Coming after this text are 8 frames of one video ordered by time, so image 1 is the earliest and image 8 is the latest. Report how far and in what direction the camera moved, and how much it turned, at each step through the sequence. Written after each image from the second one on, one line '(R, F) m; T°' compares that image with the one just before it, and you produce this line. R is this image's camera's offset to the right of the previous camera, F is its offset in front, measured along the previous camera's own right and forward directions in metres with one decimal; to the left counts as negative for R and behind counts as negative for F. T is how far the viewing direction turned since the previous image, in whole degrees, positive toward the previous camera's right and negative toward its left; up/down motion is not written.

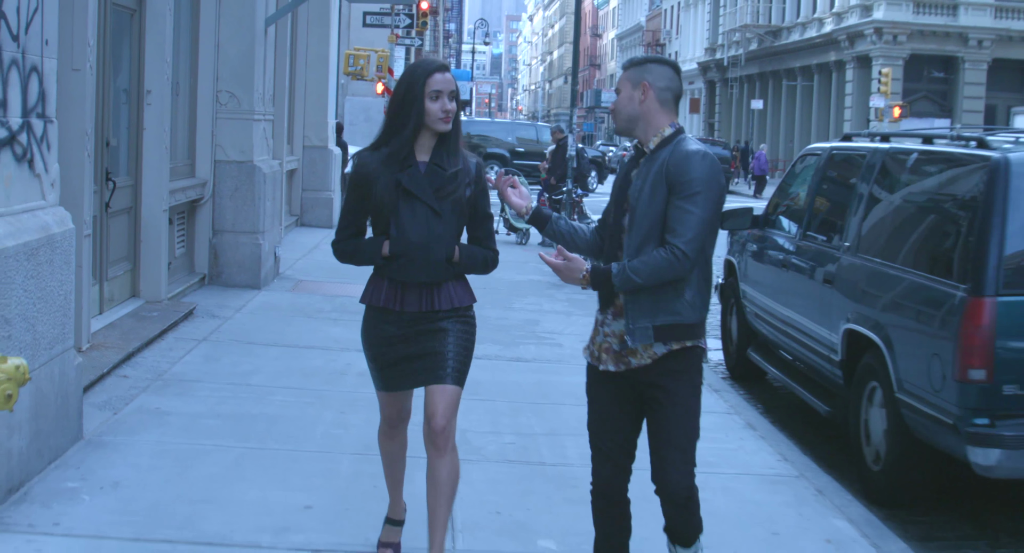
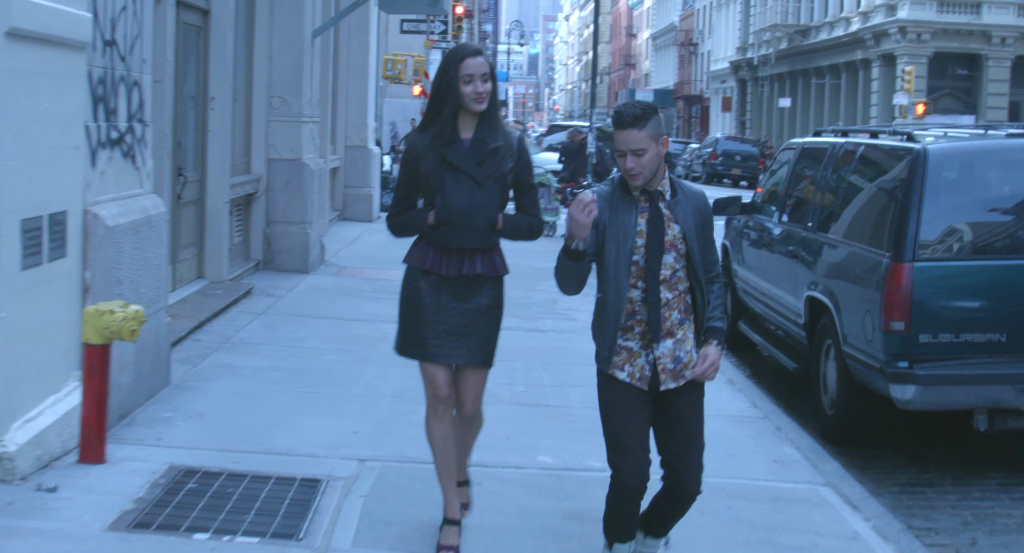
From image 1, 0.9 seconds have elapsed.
(+0.1, -1.1) m; -1°
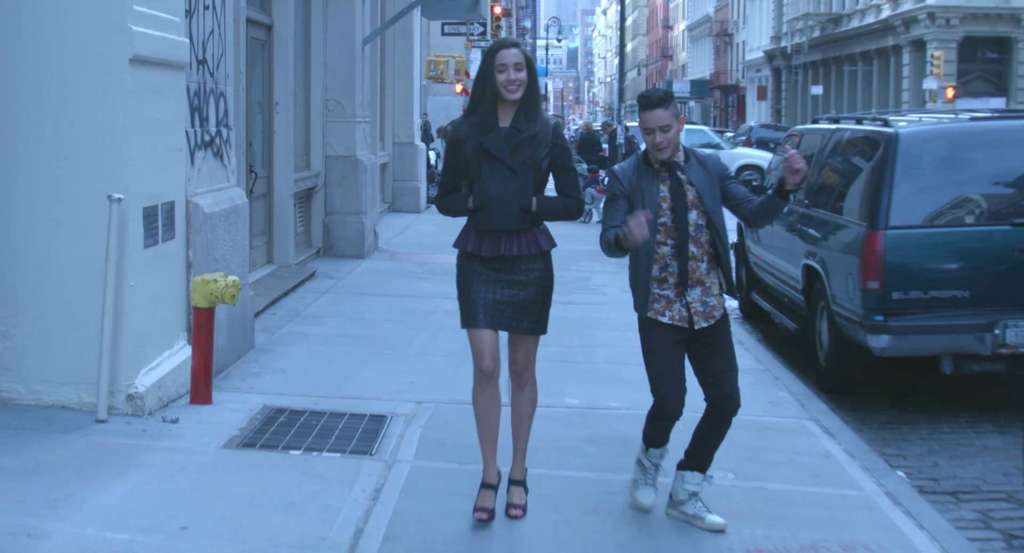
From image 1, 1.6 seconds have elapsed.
(+0.1, -1.1) m; -2°
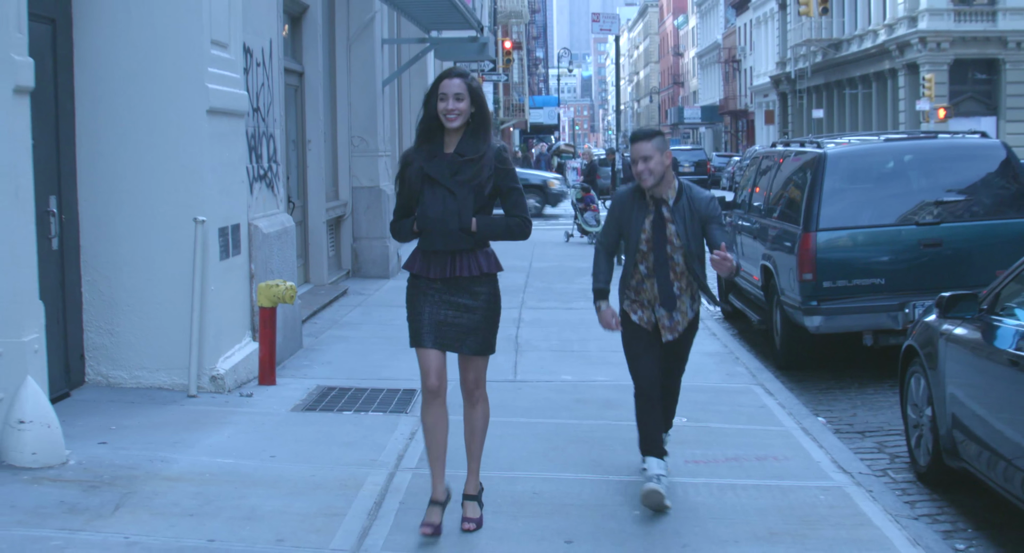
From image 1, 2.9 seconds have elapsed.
(+0.1, -1.4) m; -1°
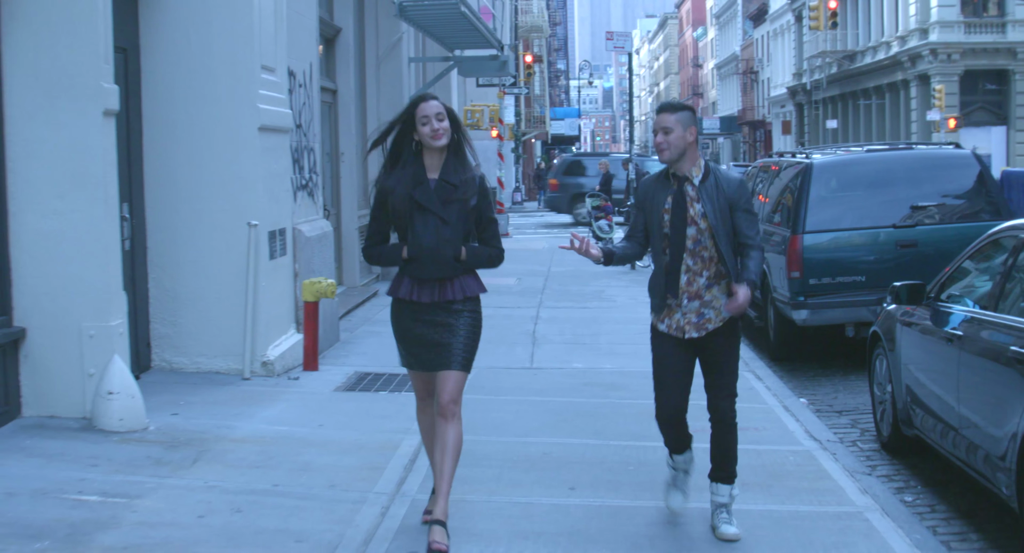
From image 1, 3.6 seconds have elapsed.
(0.0, -0.9) m; -1°
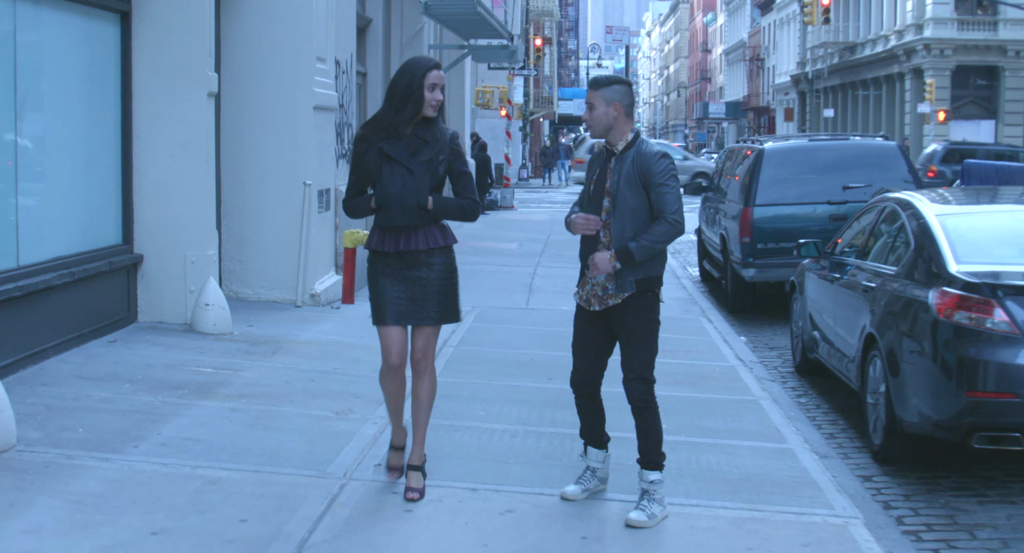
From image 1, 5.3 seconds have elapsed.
(0.0, -1.9) m; 0°
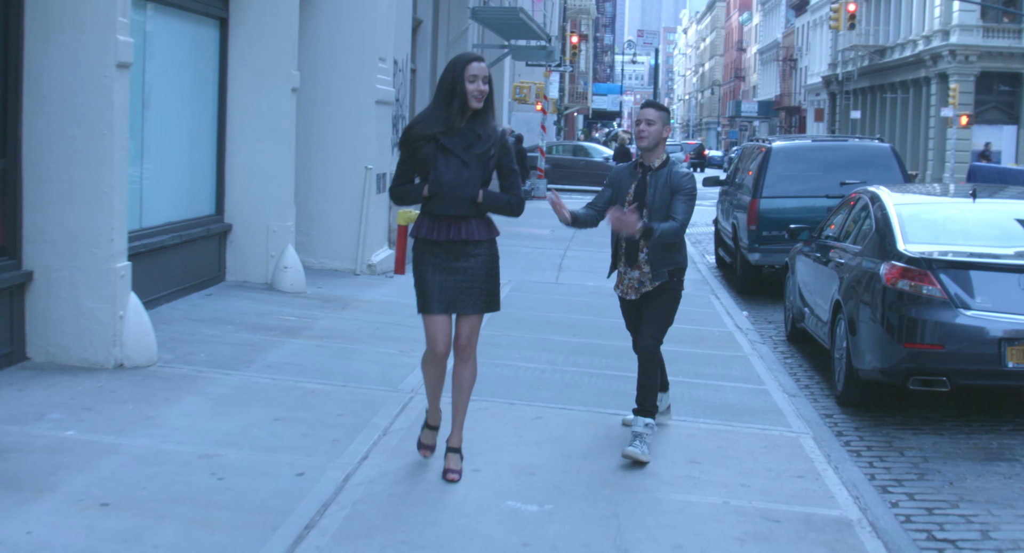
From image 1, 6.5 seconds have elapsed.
(0.0, -1.4) m; -1°
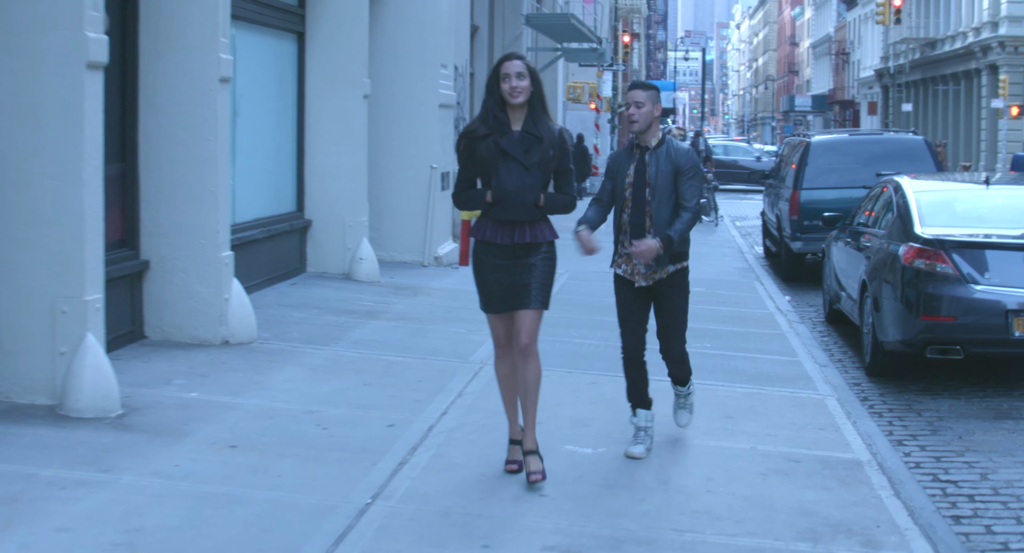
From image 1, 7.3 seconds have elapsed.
(0.0, -0.8) m; -2°
